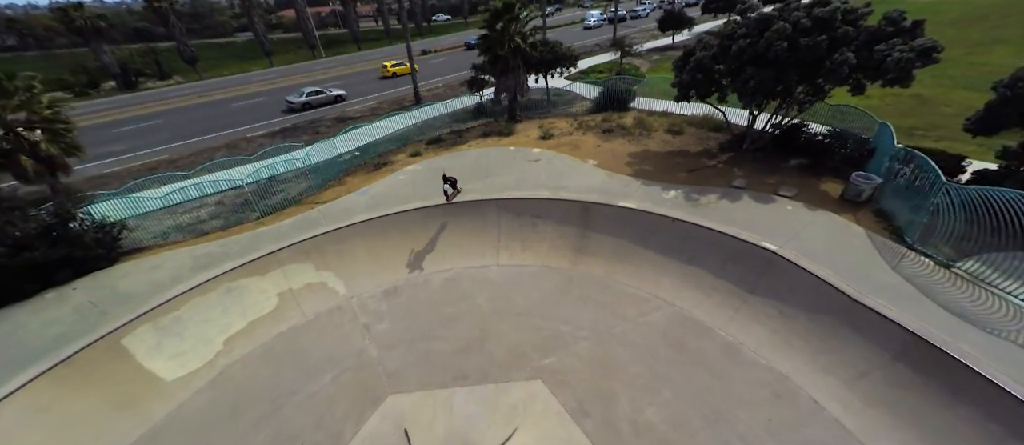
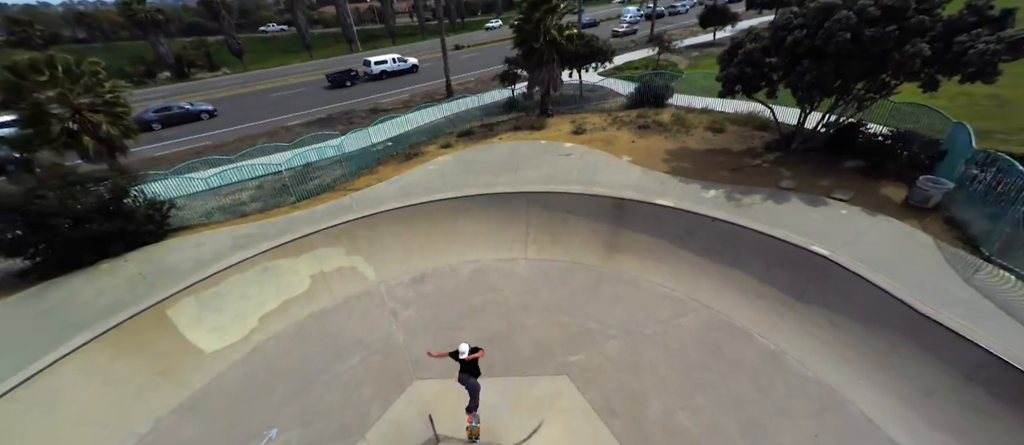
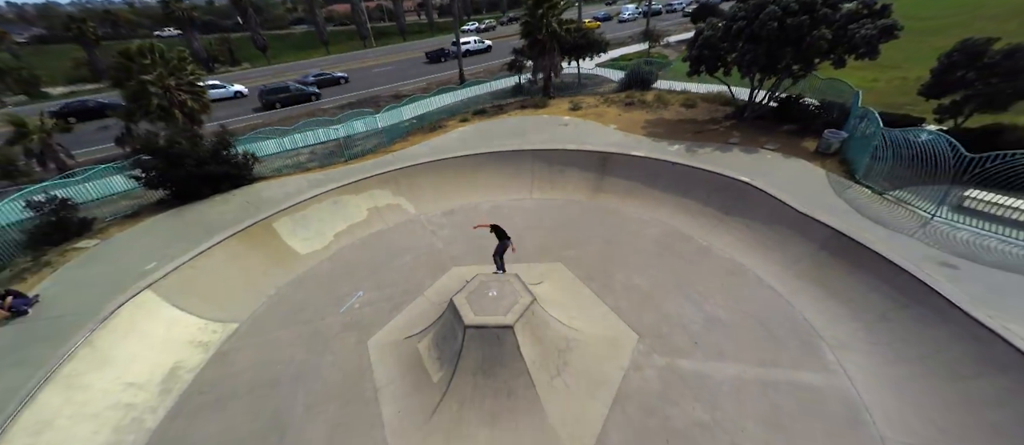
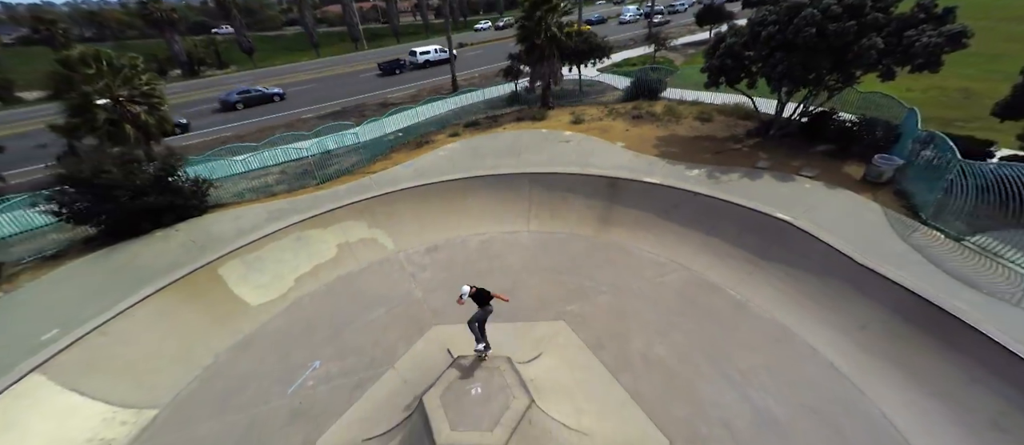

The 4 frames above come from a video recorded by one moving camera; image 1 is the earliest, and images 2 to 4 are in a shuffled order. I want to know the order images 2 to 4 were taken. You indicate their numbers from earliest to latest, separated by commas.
2, 4, 3
